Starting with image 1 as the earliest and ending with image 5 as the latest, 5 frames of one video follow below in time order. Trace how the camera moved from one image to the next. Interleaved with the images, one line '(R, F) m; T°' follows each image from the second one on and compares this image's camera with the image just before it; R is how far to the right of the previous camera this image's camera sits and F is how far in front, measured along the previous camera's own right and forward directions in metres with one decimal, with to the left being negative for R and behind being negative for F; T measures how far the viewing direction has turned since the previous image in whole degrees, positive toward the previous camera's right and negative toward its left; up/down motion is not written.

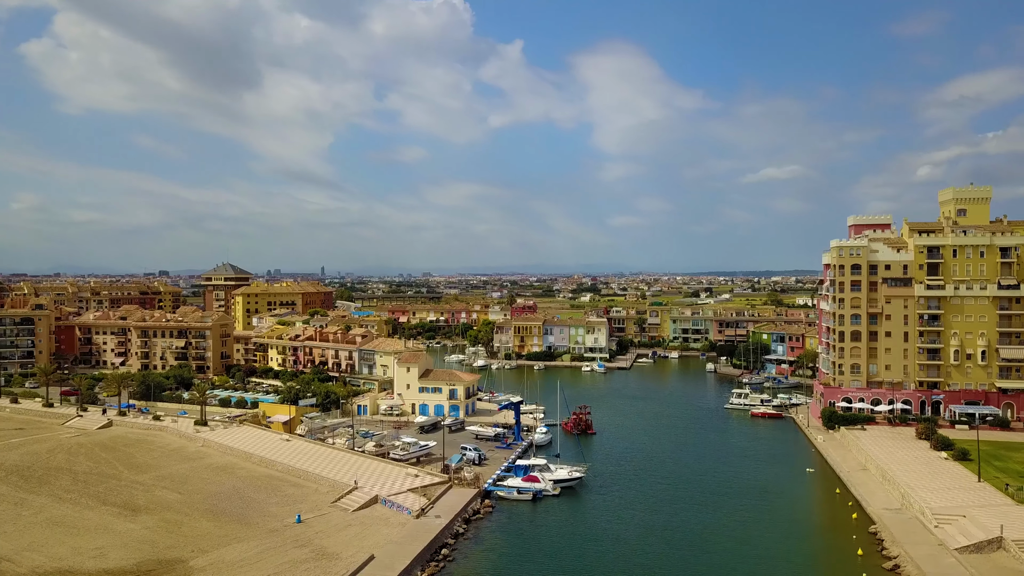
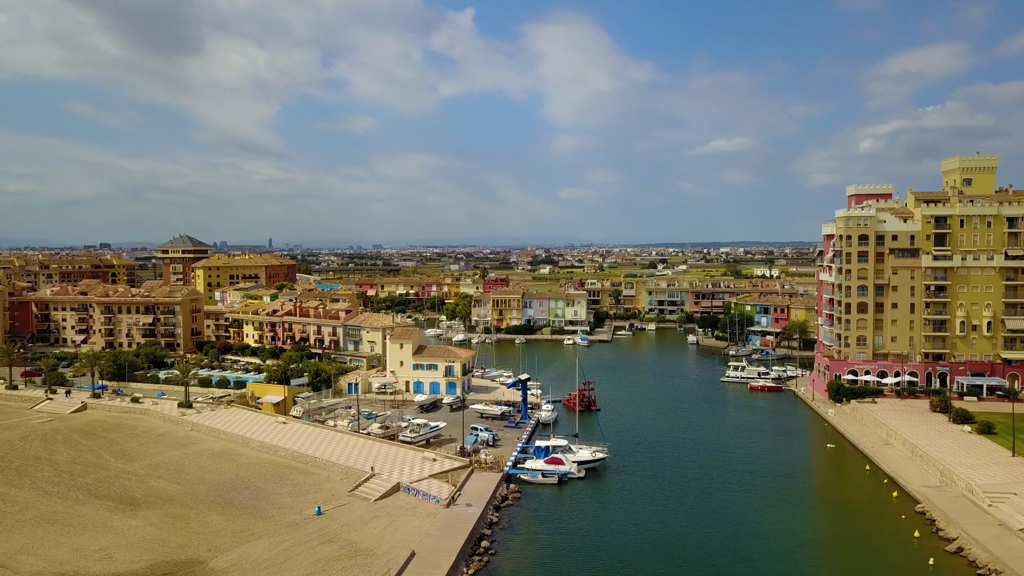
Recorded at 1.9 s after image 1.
(-3.4, +2.5) m; +3°
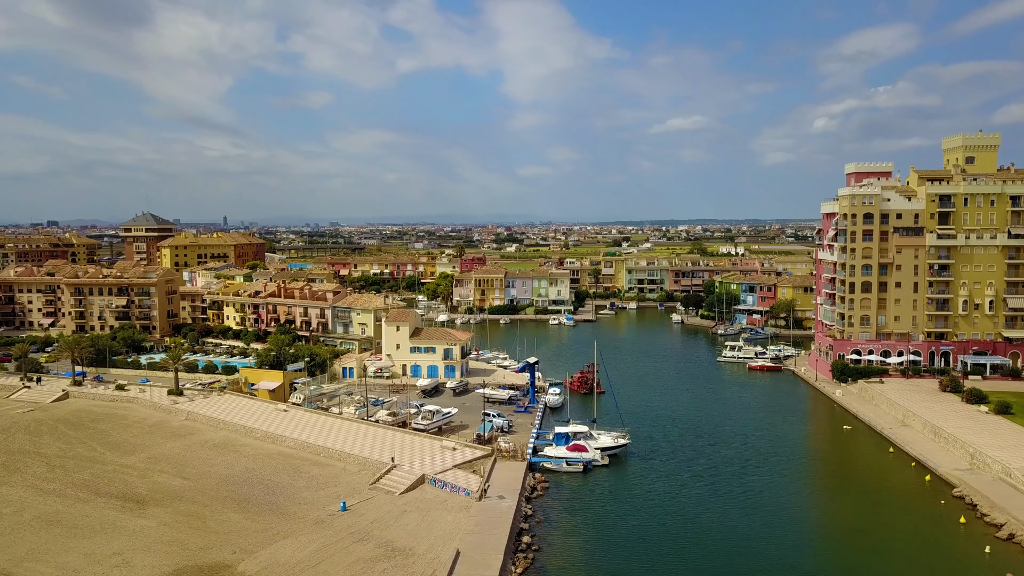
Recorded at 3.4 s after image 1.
(-2.9, +1.7) m; +3°
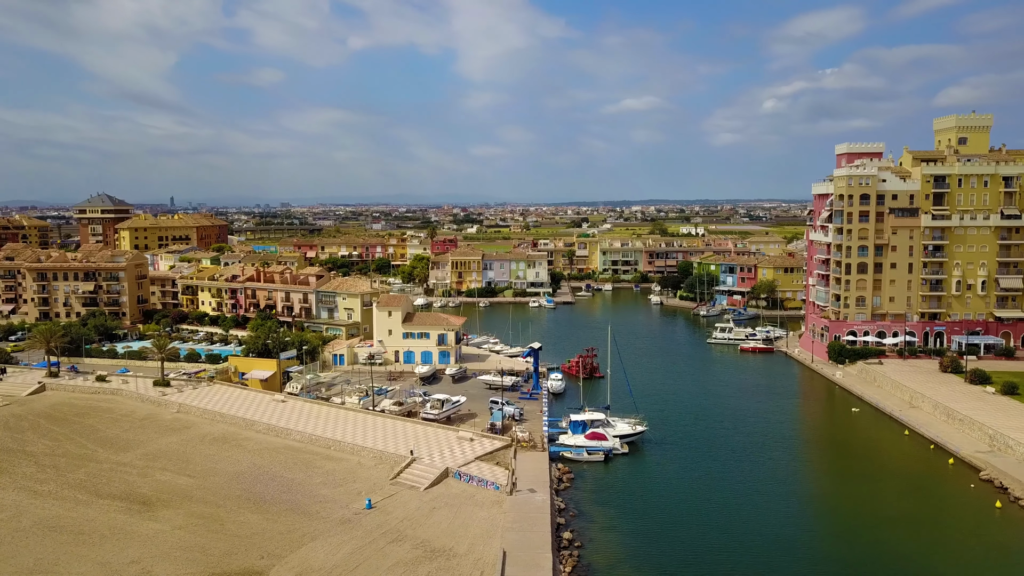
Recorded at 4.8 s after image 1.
(-2.8, +1.5) m; +3°
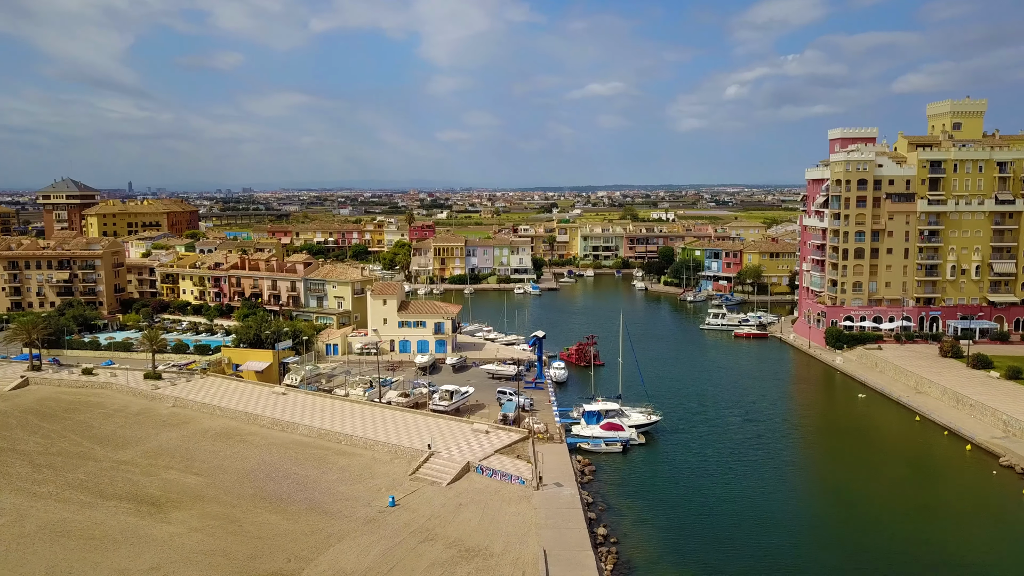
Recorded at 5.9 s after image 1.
(-2.1, +1.0) m; +2°
